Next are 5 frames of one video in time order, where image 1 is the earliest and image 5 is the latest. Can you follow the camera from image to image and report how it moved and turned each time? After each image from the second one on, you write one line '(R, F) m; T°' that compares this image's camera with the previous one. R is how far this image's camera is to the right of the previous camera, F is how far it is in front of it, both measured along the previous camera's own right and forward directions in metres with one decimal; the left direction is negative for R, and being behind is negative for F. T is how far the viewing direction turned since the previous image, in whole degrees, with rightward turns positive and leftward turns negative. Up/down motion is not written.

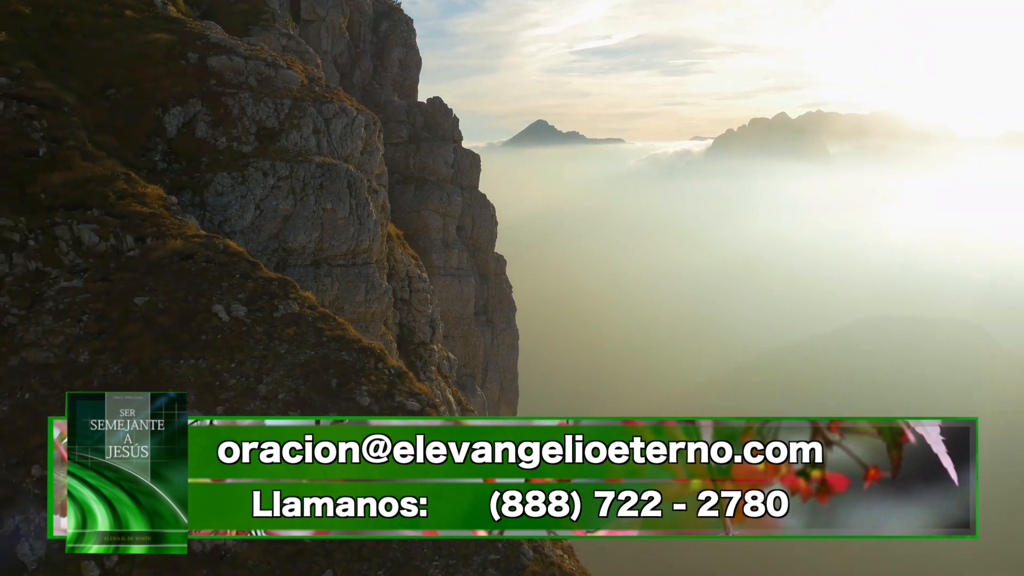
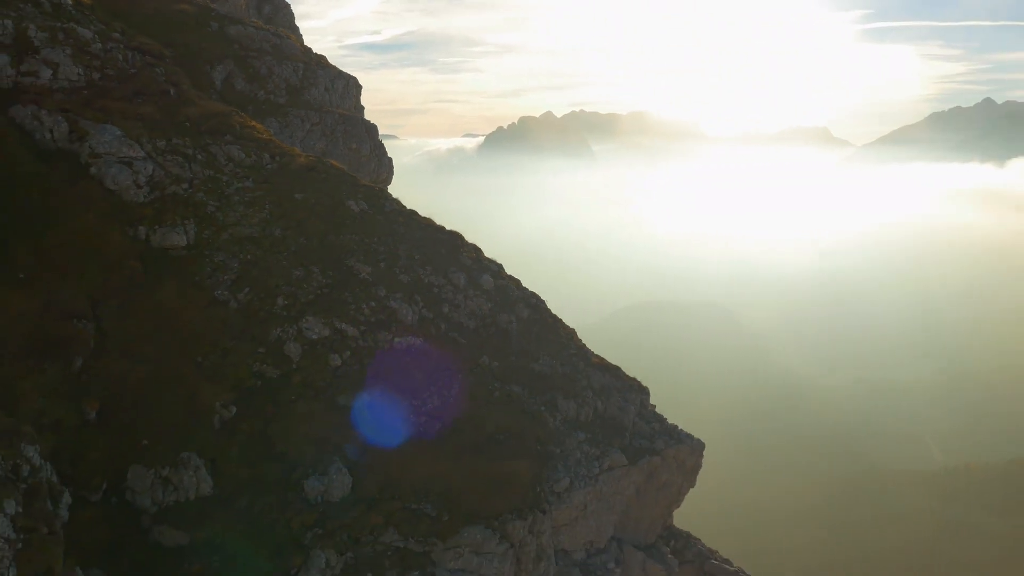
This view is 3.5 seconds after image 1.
(-12.7, -12.2) m; +14°
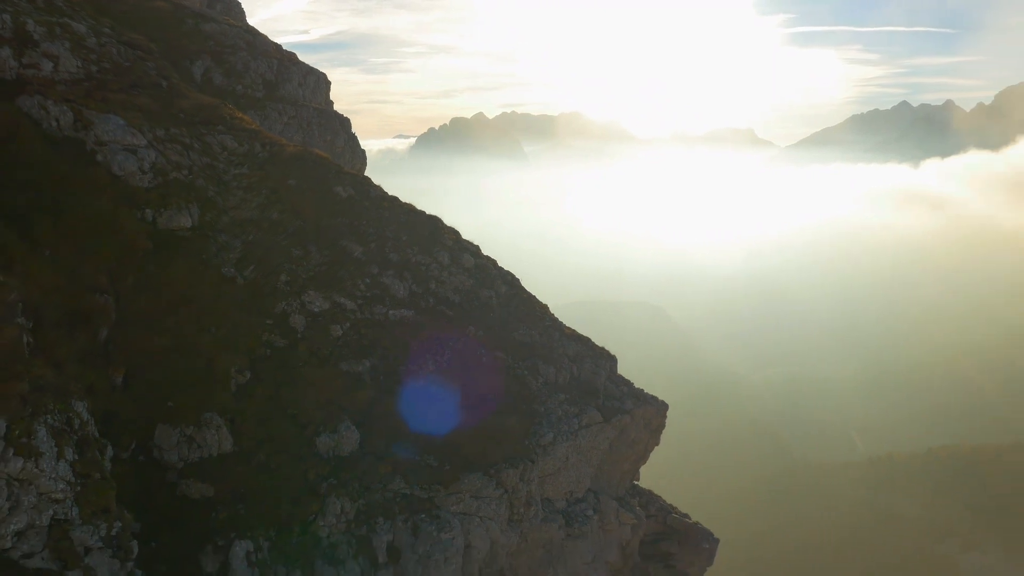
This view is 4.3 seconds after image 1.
(-2.2, -3.5) m; +4°
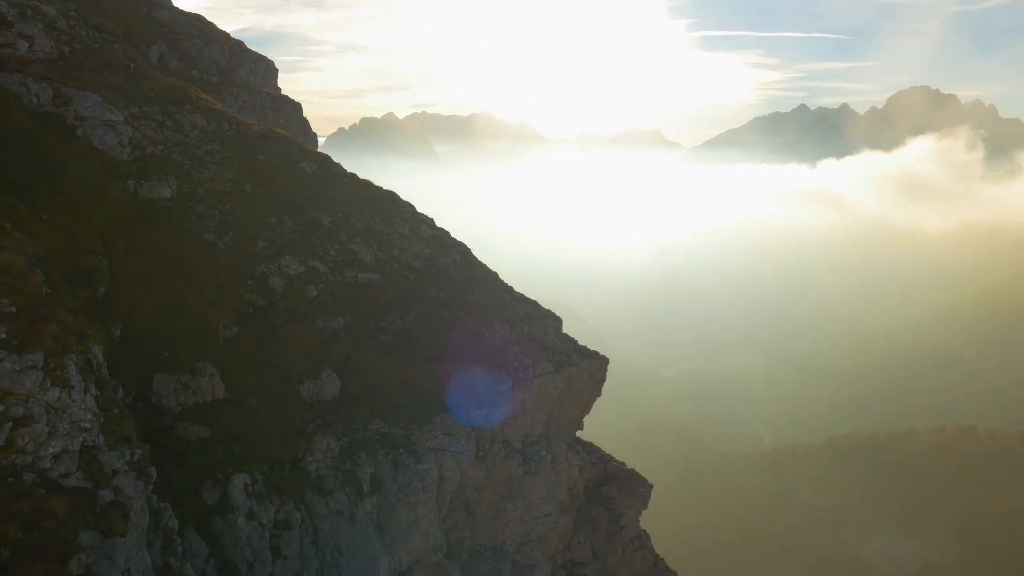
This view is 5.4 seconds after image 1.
(-2.2, -4.1) m; +6°
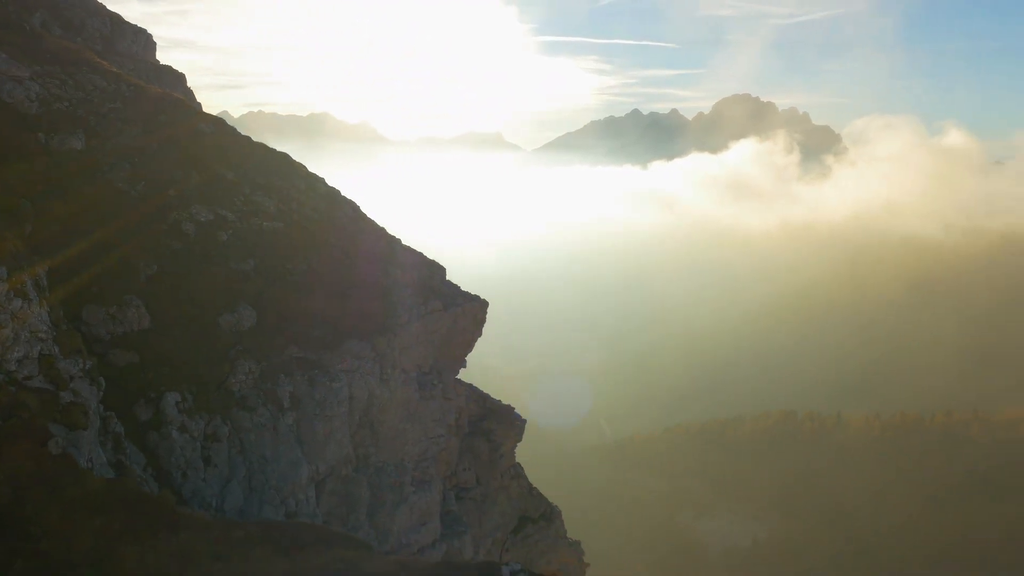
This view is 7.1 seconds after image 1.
(-2.7, -5.4) m; +10°
